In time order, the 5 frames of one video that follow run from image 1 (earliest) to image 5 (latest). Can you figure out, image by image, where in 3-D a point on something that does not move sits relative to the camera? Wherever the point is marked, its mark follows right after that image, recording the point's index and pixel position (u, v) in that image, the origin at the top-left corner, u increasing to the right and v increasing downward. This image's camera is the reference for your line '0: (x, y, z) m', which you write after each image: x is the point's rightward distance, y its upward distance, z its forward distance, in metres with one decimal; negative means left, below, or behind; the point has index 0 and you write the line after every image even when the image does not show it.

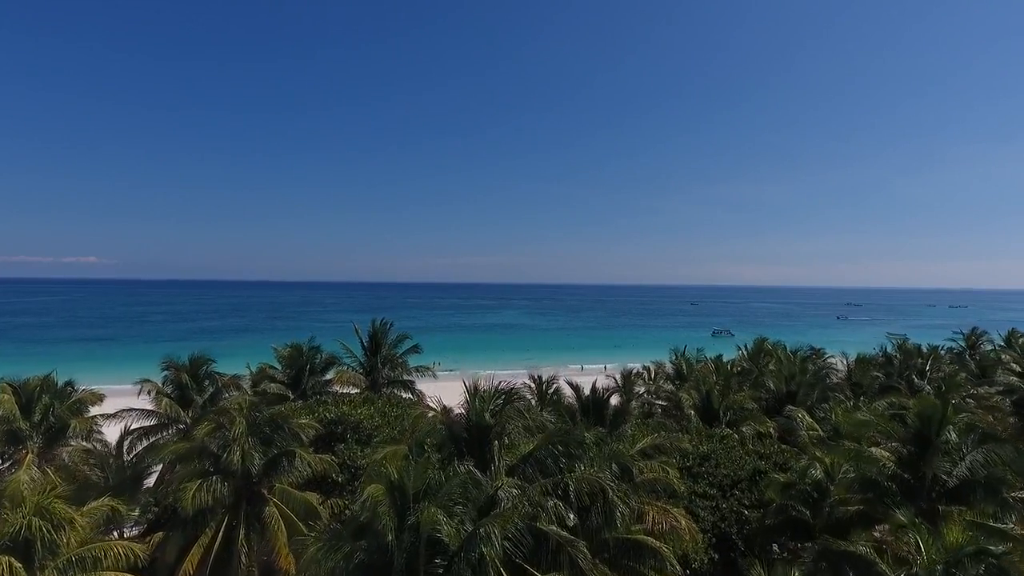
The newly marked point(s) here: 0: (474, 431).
0: (-1.0, -3.7, +8.4) m
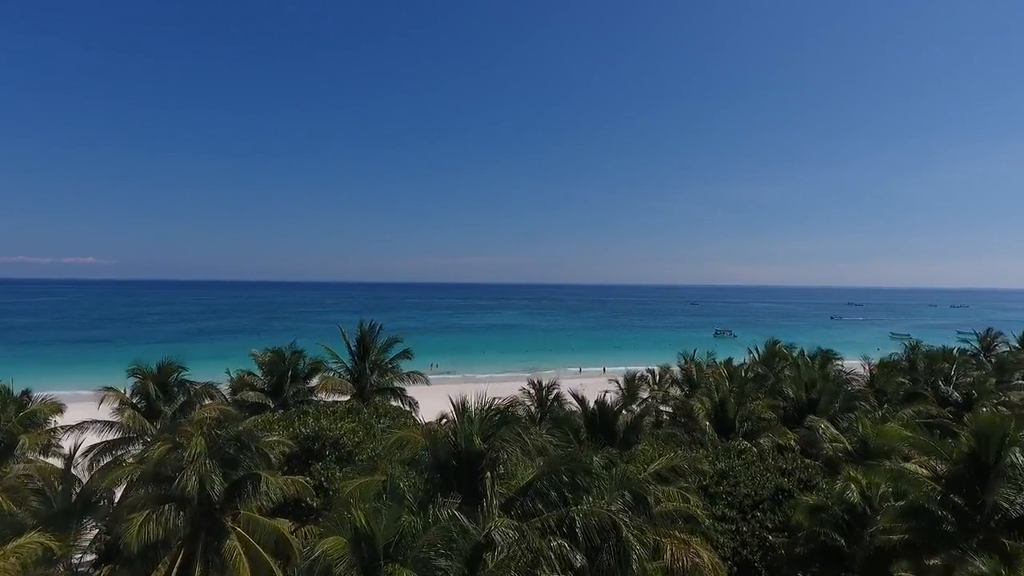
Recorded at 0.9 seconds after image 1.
0: (-1.1, -3.7, +7.1) m
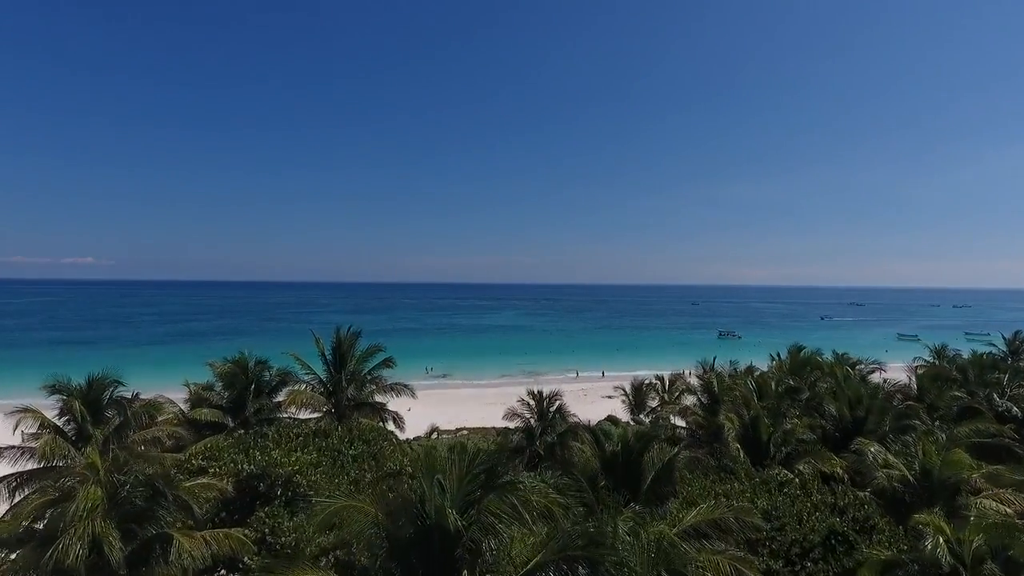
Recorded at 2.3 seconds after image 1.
0: (-1.2, -3.8, +4.9) m
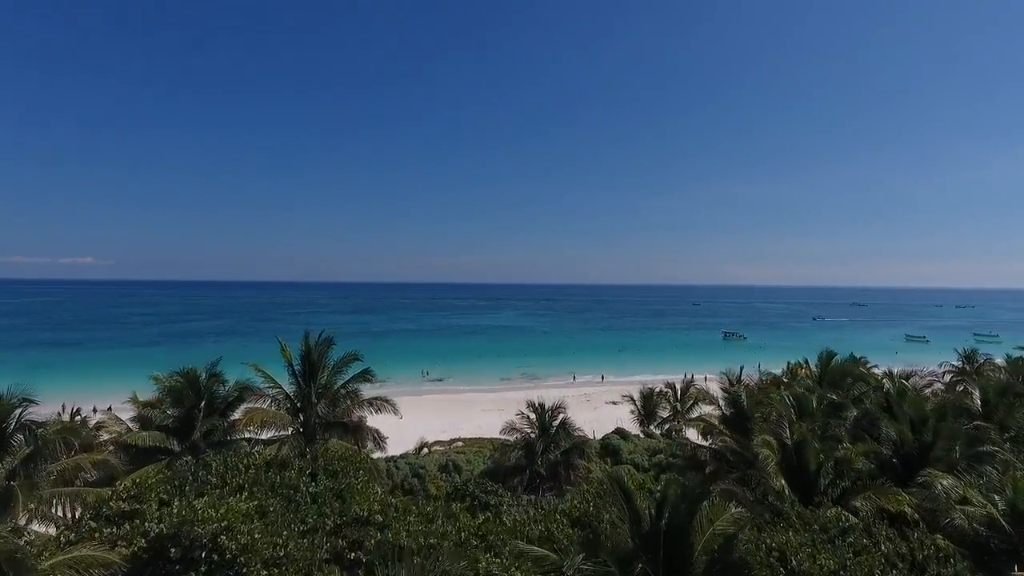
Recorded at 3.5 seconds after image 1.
0: (-1.3, -3.7, +2.7) m
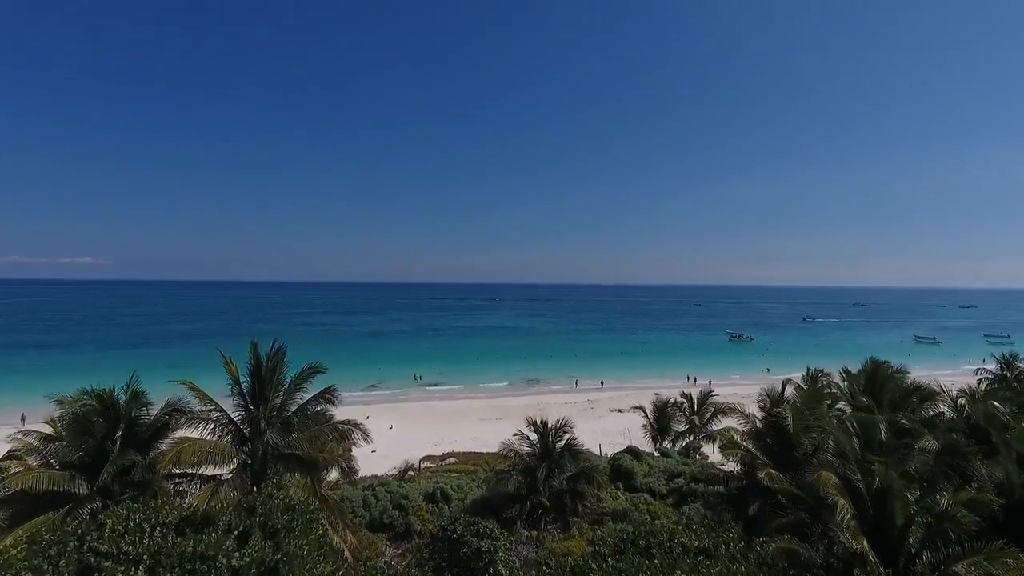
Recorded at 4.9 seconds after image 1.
0: (-1.3, -3.7, +0.2) m
